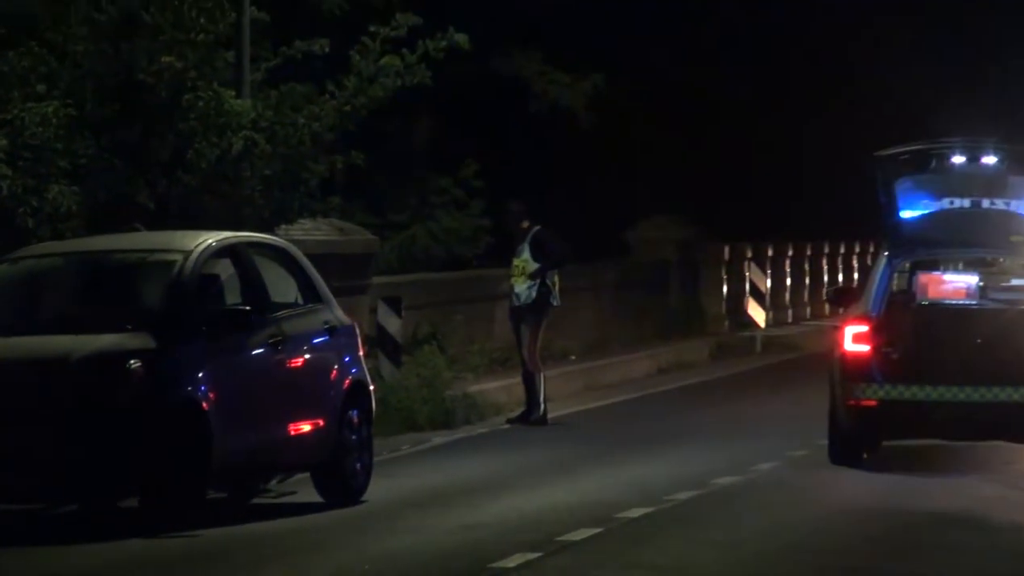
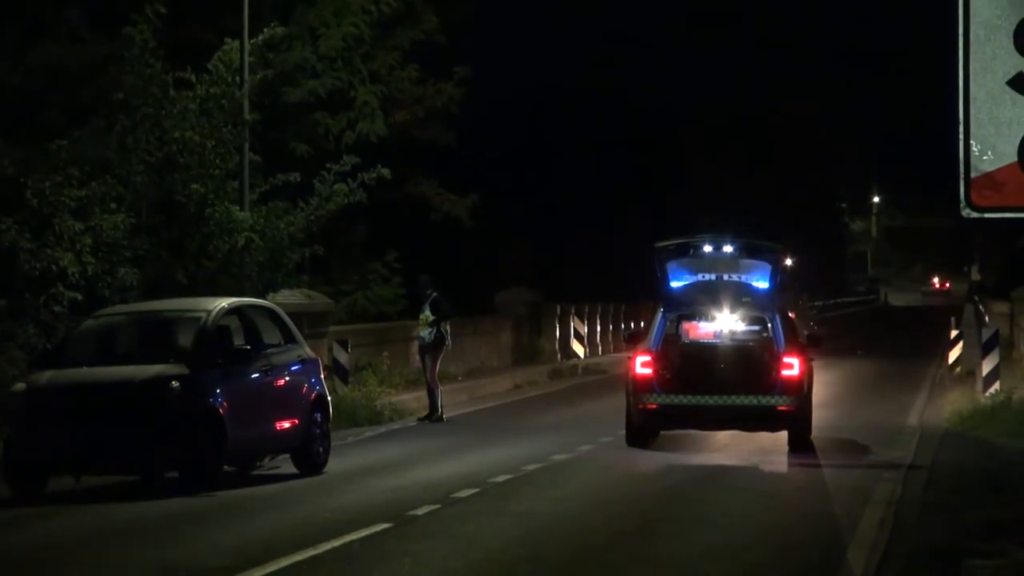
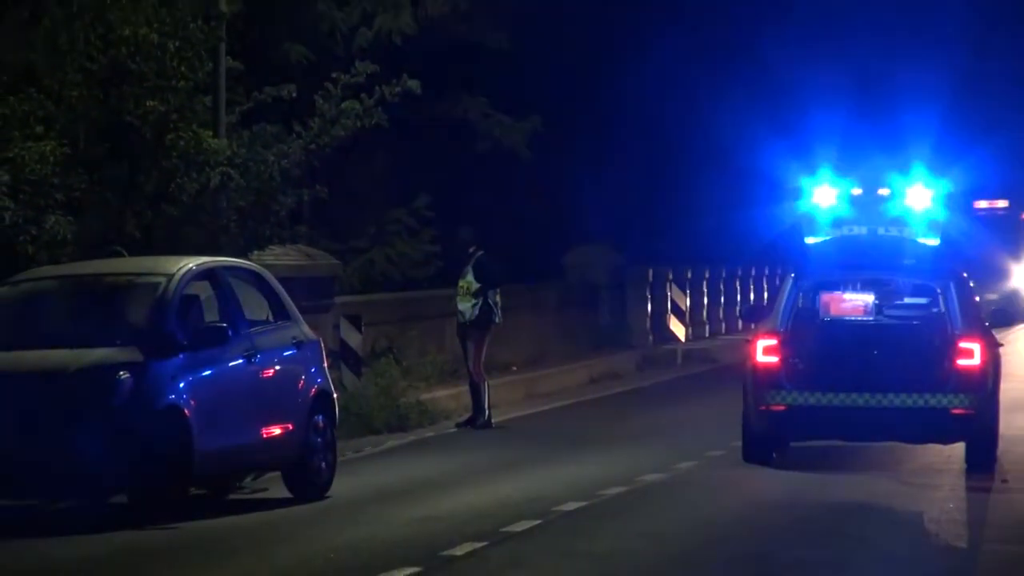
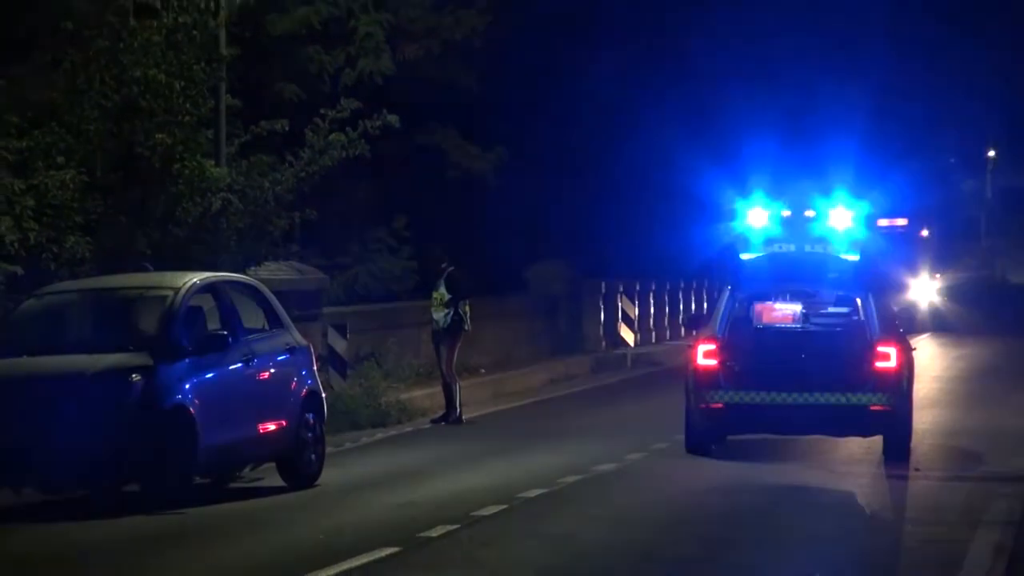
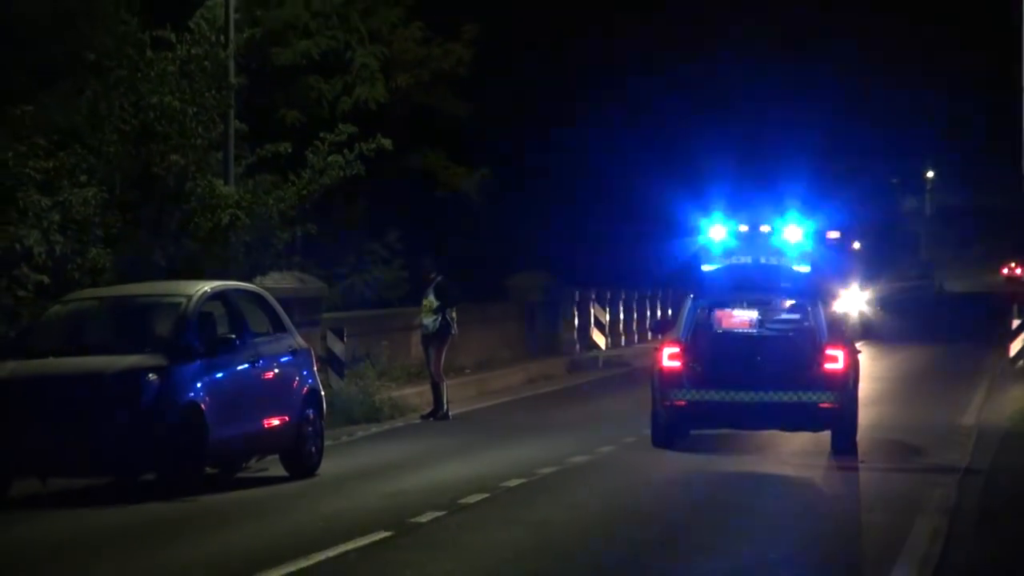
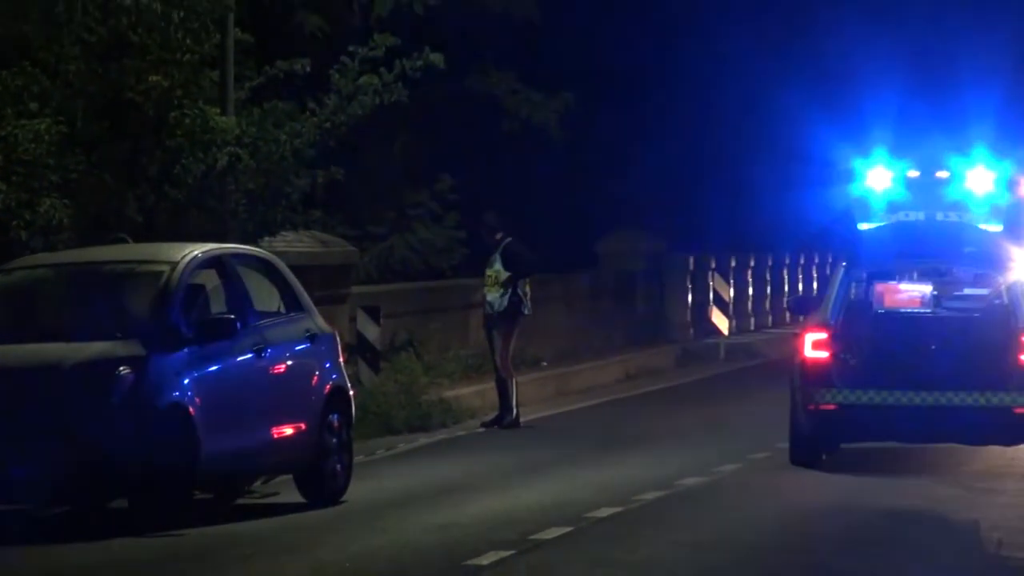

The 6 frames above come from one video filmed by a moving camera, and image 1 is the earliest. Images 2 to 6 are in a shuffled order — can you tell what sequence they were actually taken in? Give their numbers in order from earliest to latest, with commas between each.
6, 3, 4, 5, 2
